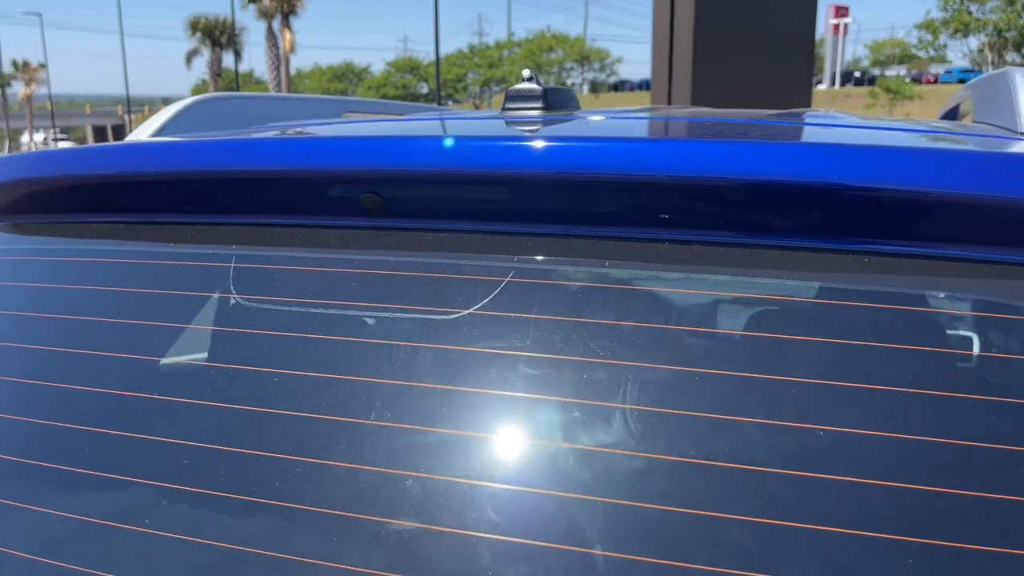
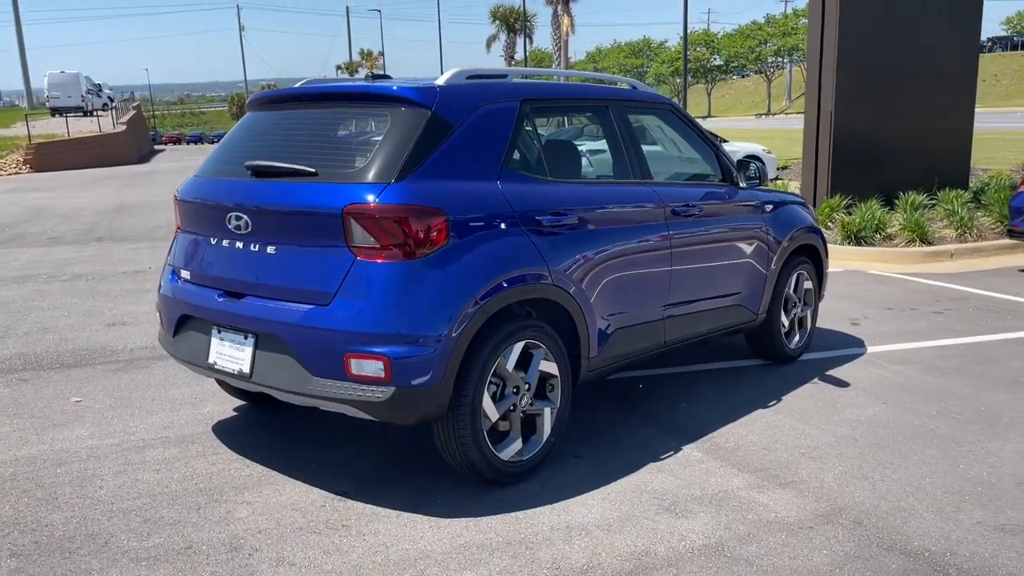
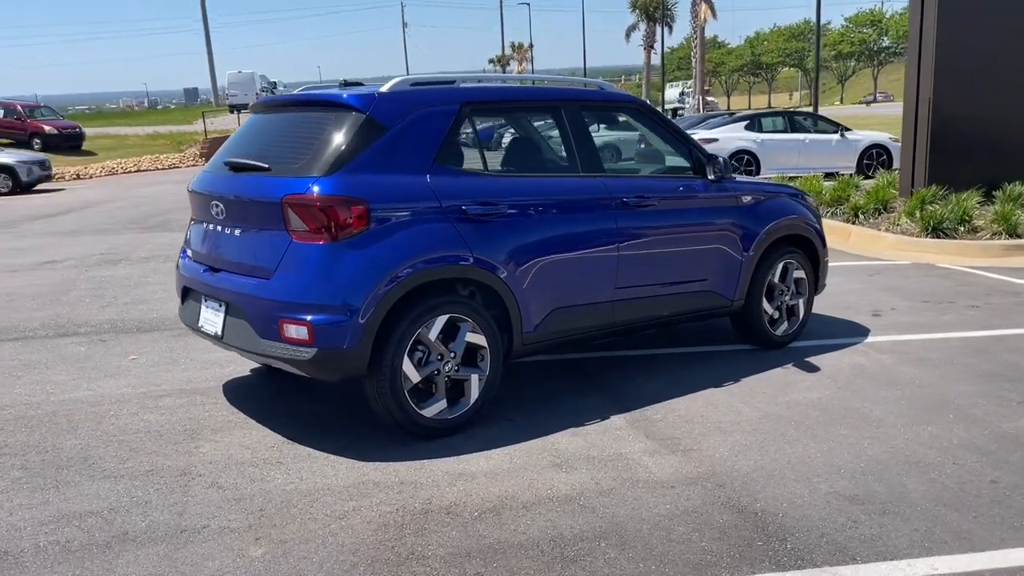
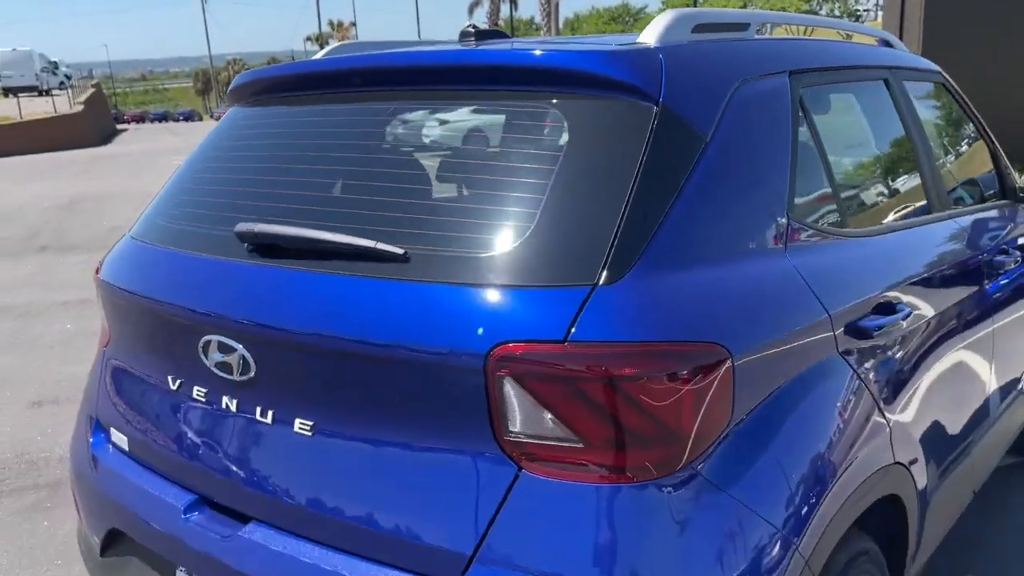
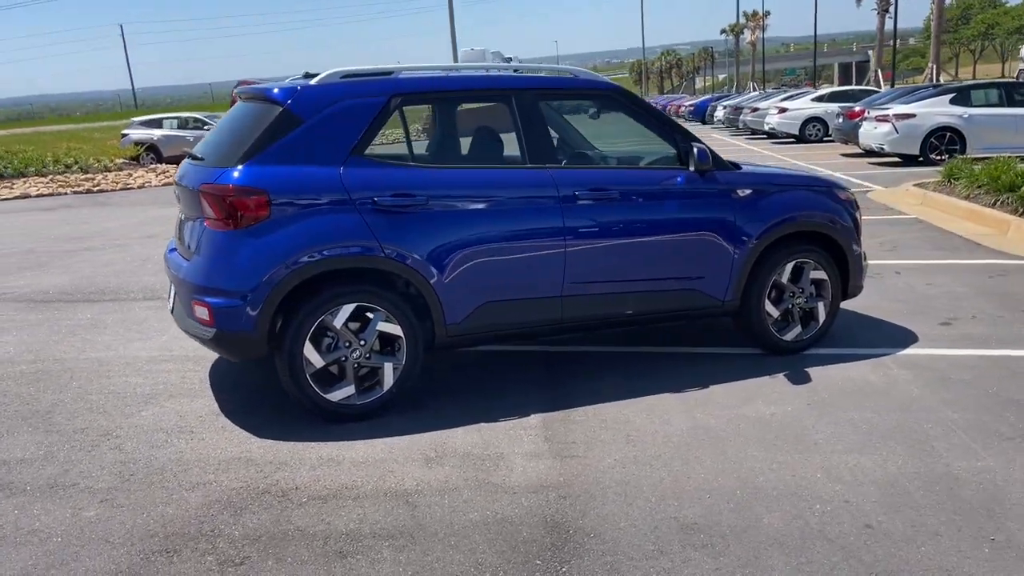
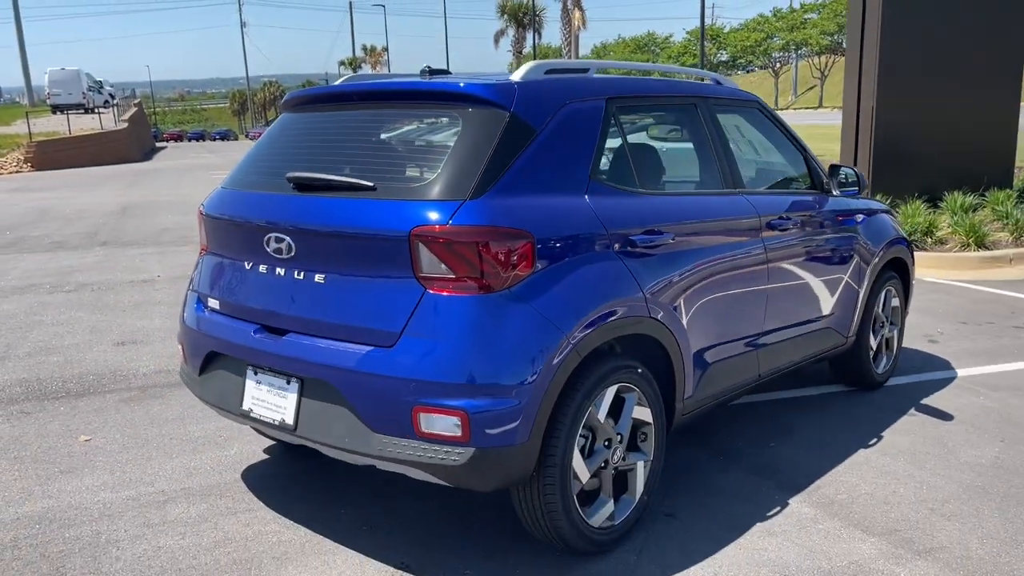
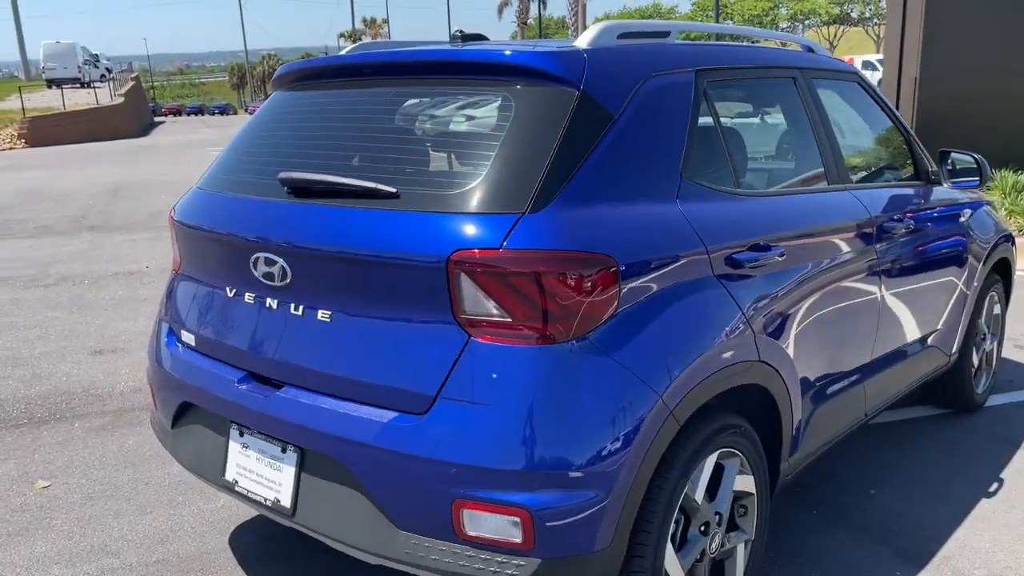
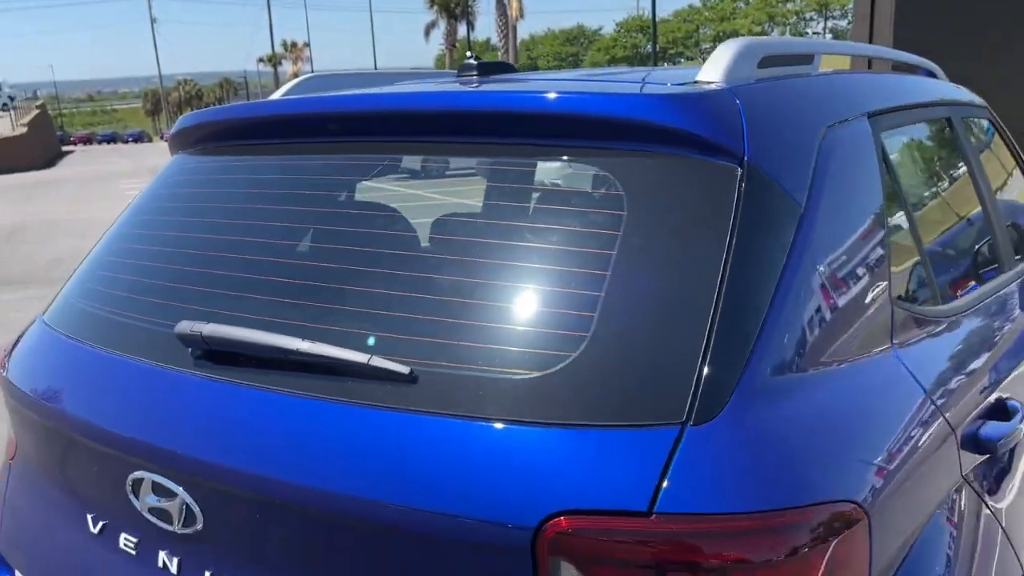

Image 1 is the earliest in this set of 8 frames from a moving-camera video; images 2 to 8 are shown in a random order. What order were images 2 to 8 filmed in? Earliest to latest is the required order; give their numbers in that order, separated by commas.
8, 4, 7, 6, 2, 3, 5
